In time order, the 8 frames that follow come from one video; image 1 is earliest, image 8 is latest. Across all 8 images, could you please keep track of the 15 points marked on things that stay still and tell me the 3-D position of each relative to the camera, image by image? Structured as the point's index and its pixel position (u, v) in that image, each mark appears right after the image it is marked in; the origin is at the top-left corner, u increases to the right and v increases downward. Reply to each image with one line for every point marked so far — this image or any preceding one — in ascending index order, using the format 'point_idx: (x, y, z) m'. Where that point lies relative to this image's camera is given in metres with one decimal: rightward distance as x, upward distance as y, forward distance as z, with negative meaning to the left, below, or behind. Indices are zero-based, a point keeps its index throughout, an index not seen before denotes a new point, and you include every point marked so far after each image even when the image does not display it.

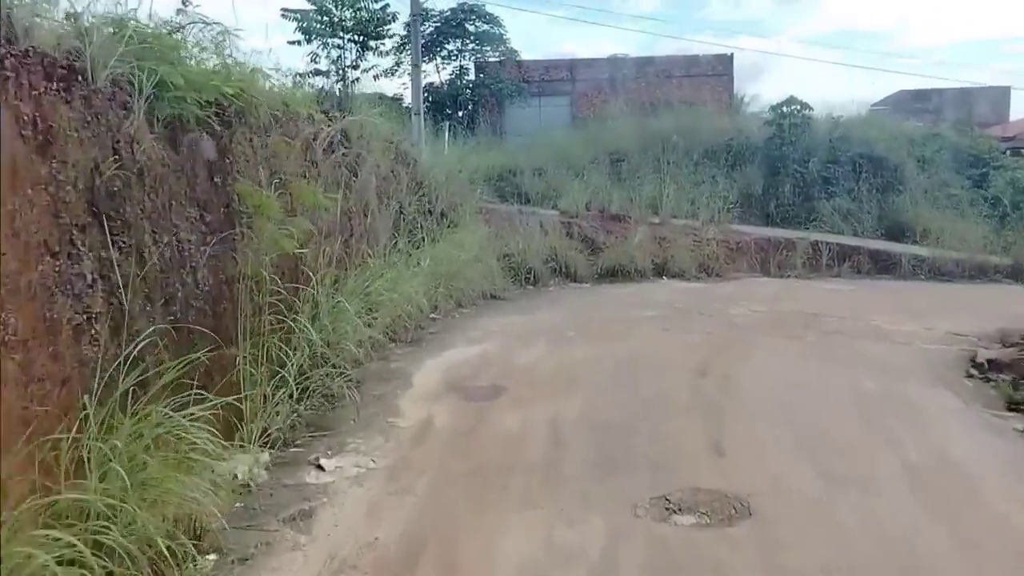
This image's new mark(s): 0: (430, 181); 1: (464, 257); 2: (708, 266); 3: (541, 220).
0: (-0.8, +1.0, +9.0) m
1: (-0.4, +0.2, +7.4) m
2: (+2.3, +0.2, +10.3) m
3: (+0.3, +0.8, +10.2) m
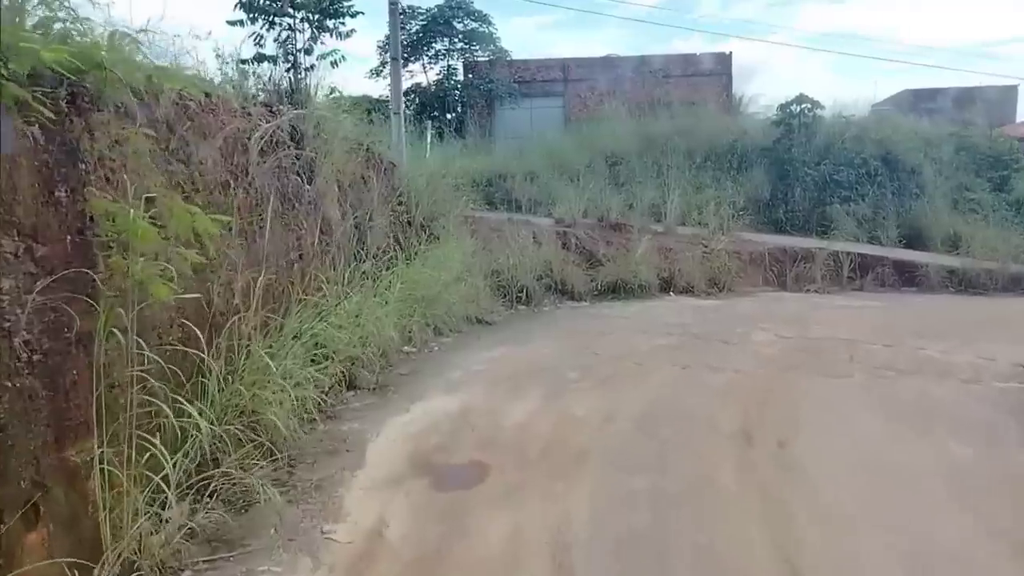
0: (-0.9, +0.9, +7.9) m
1: (-0.5, +0.1, +6.3) m
2: (+2.2, +0.1, +9.2) m
3: (+0.2, +0.6, +9.2) m
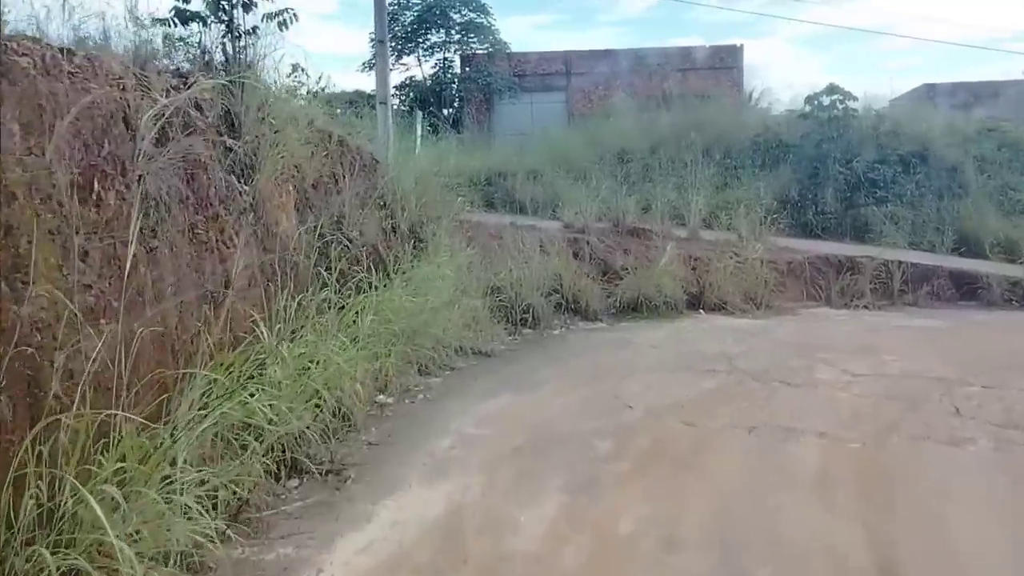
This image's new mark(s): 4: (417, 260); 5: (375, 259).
0: (-0.9, +0.7, +6.7) m
1: (-0.4, -0.1, +5.1) m
2: (+2.2, -0.1, +8.0) m
3: (+0.3, +0.5, +7.9) m
4: (-0.6, +0.2, +5.7) m
5: (-0.8, +0.2, +5.3) m
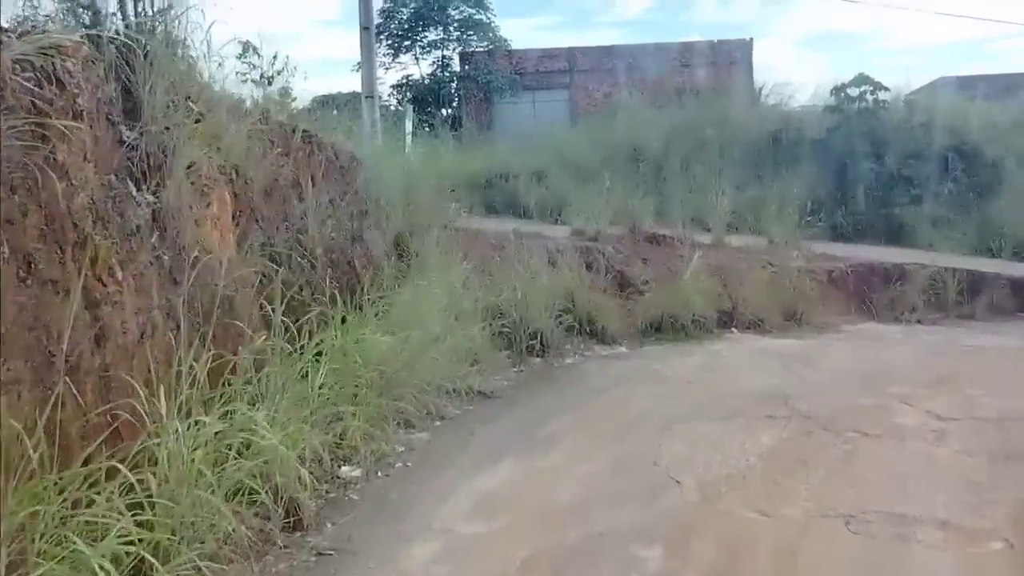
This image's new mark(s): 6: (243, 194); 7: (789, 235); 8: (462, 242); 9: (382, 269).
0: (-0.9, +0.6, +5.7) m
1: (-0.4, -0.2, +4.1) m
2: (+2.2, -0.2, +6.9) m
3: (+0.3, +0.3, +6.9) m
4: (-0.6, 0.0, +4.7) m
5: (-0.8, 0.0, +4.3) m
6: (-1.1, +0.4, +3.5) m
7: (+2.5, +0.5, +8.1) m
8: (-0.4, +0.3, +6.5) m
9: (-0.7, +0.1, +4.8) m
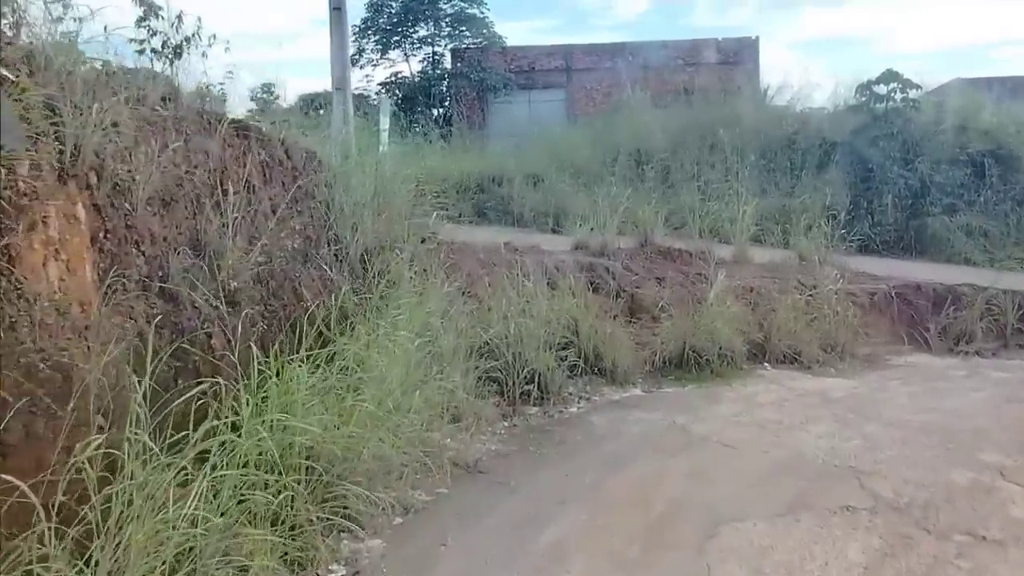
0: (-0.9, +0.4, +4.6) m
1: (-0.4, -0.4, +3.0) m
2: (+2.2, -0.4, +5.9) m
3: (+0.2, +0.2, +5.9) m
4: (-0.6, -0.1, +3.6) m
5: (-0.8, -0.1, +3.3) m
6: (-1.1, +0.2, +2.4) m
7: (+2.5, +0.3, +7.1) m
8: (-0.4, +0.2, +5.4) m
9: (-0.8, 0.0, +3.8) m
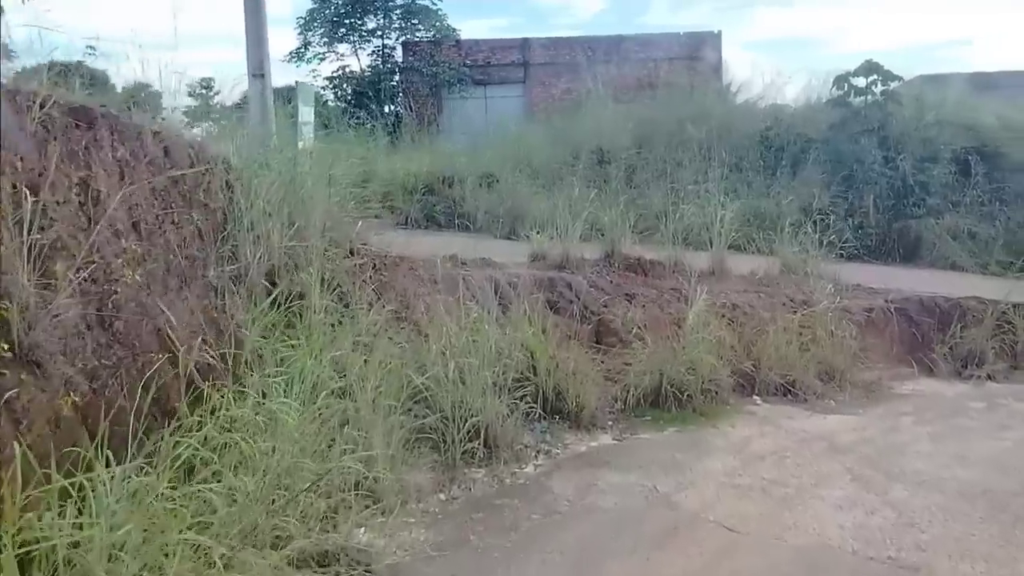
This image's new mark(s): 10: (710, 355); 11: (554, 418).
0: (-1.2, +0.3, +3.7) m
1: (-0.6, -0.5, +2.1) m
2: (+1.9, -0.5, +5.1) m
3: (-0.1, 0.0, +5.0) m
4: (-0.8, -0.3, +2.7) m
5: (-1.0, -0.2, +2.3) m
6: (-1.2, +0.1, +1.4) m
7: (+2.1, +0.2, +6.3) m
8: (-0.7, 0.0, +4.5) m
9: (-1.0, -0.2, +2.8) m
10: (+1.0, -0.3, +4.6) m
11: (+0.2, -0.6, +4.1) m
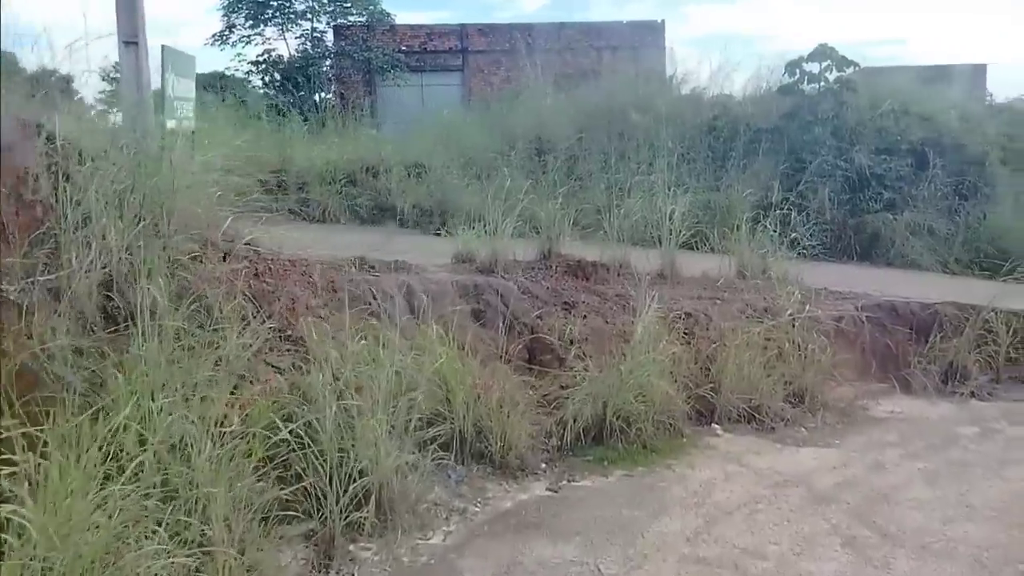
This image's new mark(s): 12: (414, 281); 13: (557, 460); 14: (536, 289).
0: (-1.5, +0.2, +2.8) m
1: (-0.8, -0.6, +1.2) m
2: (+1.5, -0.5, +4.4) m
3: (-0.5, 0.0, +4.1) m
4: (-1.1, -0.3, +1.8) m
5: (-1.3, -0.3, +1.5) m
6: (-1.4, 0.0, +0.6) m
7: (+1.6, +0.2, +5.6) m
8: (-1.1, 0.0, +3.6) m
9: (-1.2, -0.2, +2.0) m
10: (+0.7, -0.4, +3.9) m
11: (-0.2, -0.7, +3.3) m
12: (-0.5, 0.0, +4.2) m
13: (+0.2, -0.7, +3.5) m
14: (+0.1, 0.0, +4.6) m
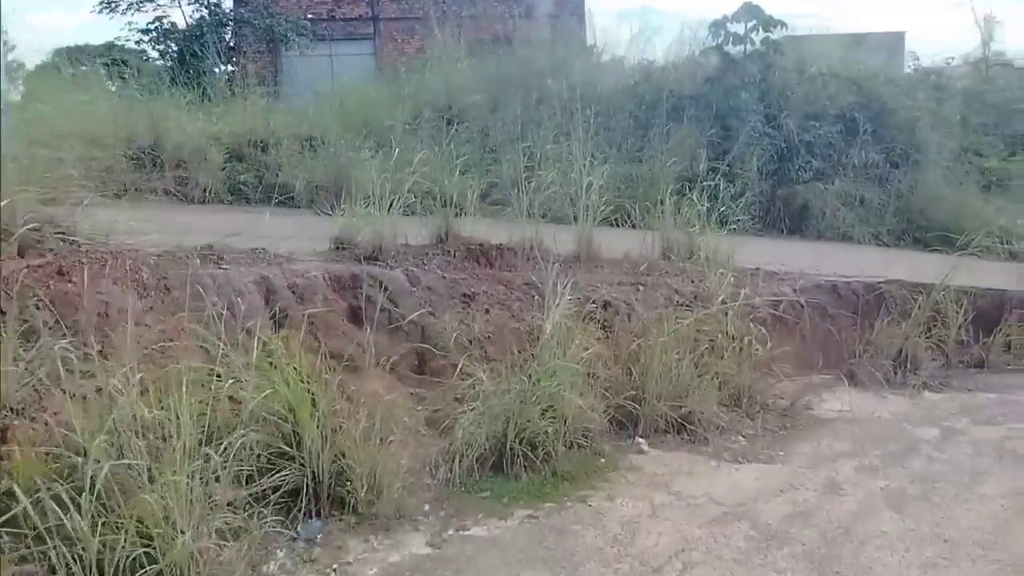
0: (-1.9, +0.2, +1.9) m
1: (-1.0, -0.6, +0.4) m
2: (+1.0, -0.4, +3.8) m
3: (-0.9, 0.0, +3.4) m
4: (-1.4, -0.4, +1.0) m
5: (-1.5, -0.4, +0.6) m
6: (-1.6, -0.1, -0.3) m
7: (+1.0, +0.3, +5.0) m
8: (-1.5, 0.0, +2.8) m
9: (-1.5, -0.3, +1.1) m
10: (+0.2, -0.4, +3.2) m
11: (-0.5, -0.7, +2.6) m
12: (-0.9, 0.0, +3.4) m
13: (-0.2, -0.7, +2.8) m
14: (-0.4, 0.0, +3.9) m
